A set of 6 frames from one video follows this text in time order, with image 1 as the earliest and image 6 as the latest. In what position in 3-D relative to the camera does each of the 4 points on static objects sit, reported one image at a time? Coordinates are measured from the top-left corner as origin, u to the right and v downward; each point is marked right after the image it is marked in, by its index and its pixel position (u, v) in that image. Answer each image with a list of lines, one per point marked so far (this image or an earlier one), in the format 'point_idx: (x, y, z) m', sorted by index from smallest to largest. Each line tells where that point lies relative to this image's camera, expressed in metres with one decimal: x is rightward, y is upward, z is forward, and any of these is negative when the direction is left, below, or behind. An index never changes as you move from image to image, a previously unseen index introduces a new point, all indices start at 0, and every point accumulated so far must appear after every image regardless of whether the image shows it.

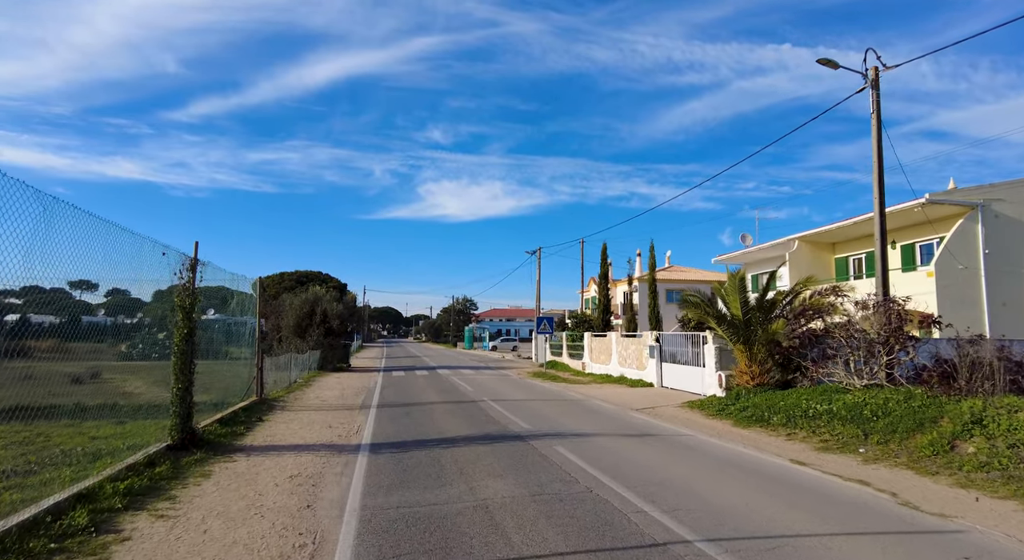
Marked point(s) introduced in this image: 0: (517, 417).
0: (+0.1, -3.0, +12.9) m
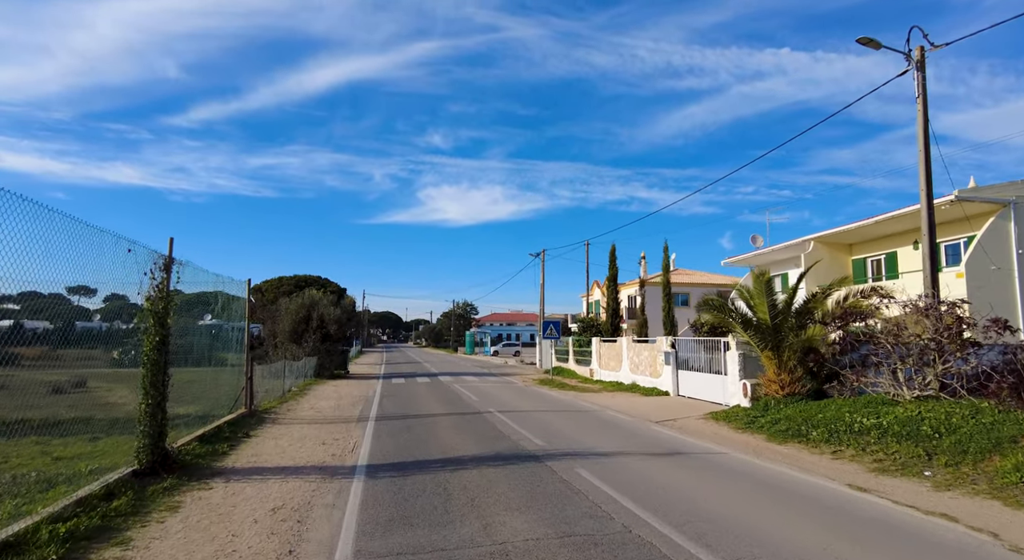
0: (+0.3, -3.0, +11.8) m
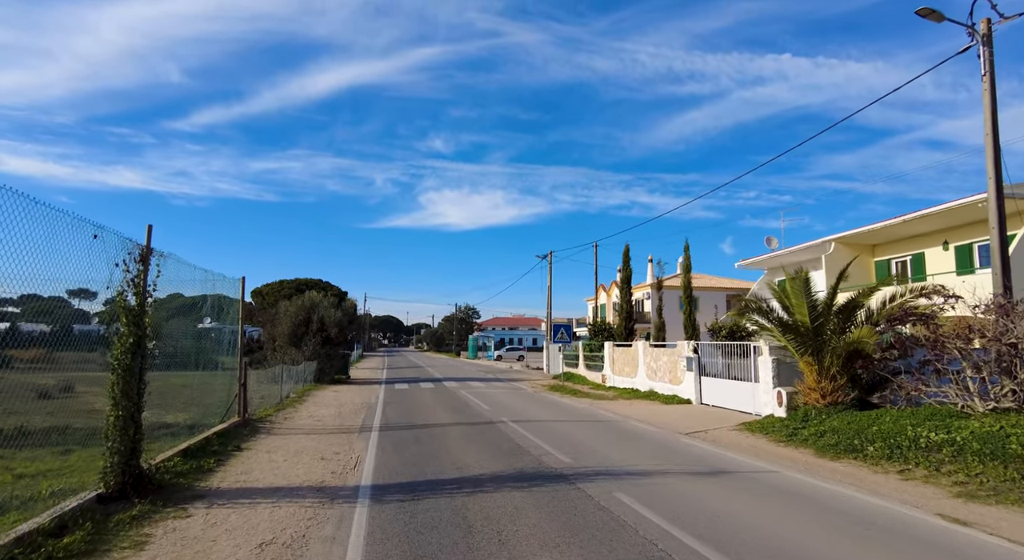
0: (+0.7, -2.9, +10.6) m
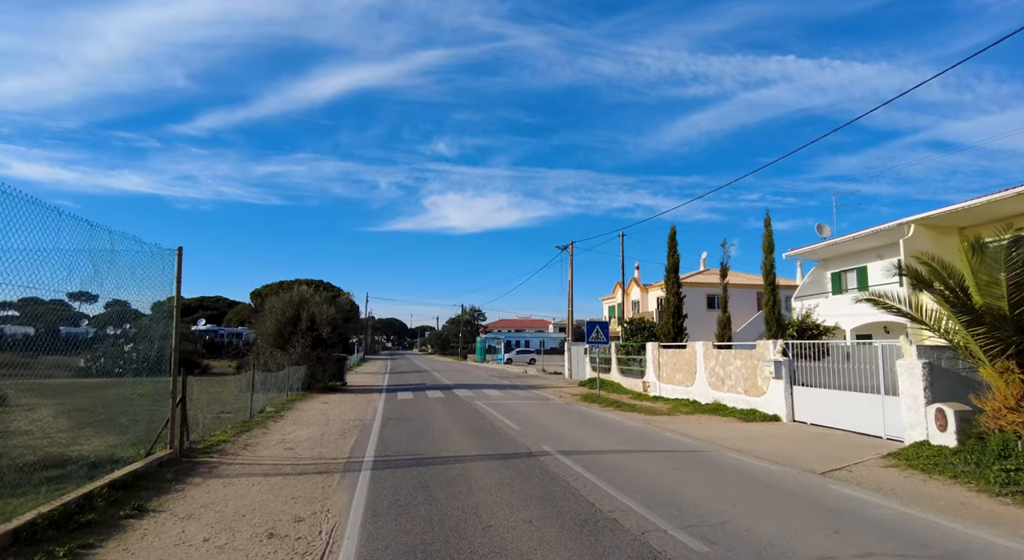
0: (+1.5, -2.5, +6.5) m
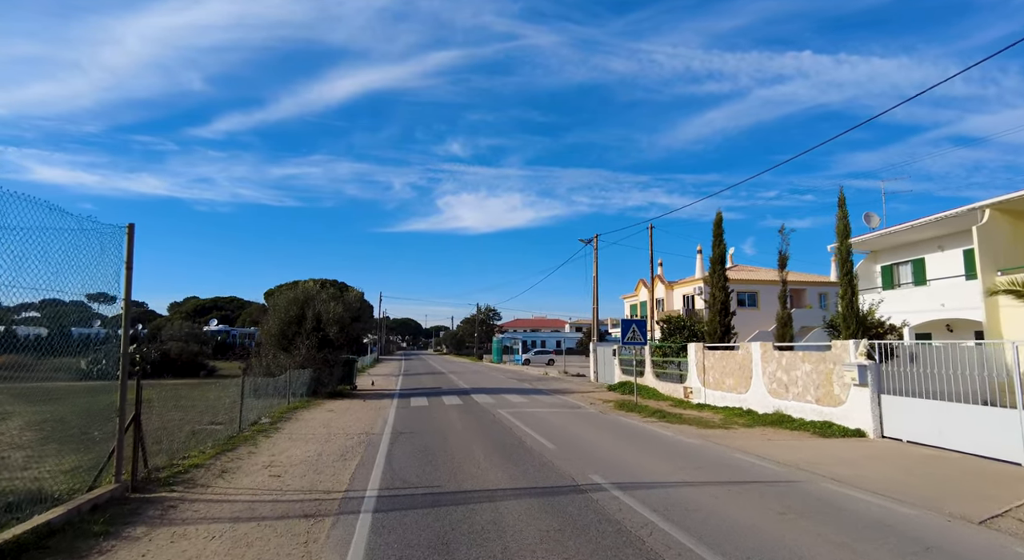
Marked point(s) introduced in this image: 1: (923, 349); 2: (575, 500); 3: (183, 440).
0: (+1.9, -2.3, +4.3) m
1: (+7.5, -1.1, +9.8) m
2: (+0.7, -2.6, +7.3) m
3: (-5.9, -2.8, +10.9) m
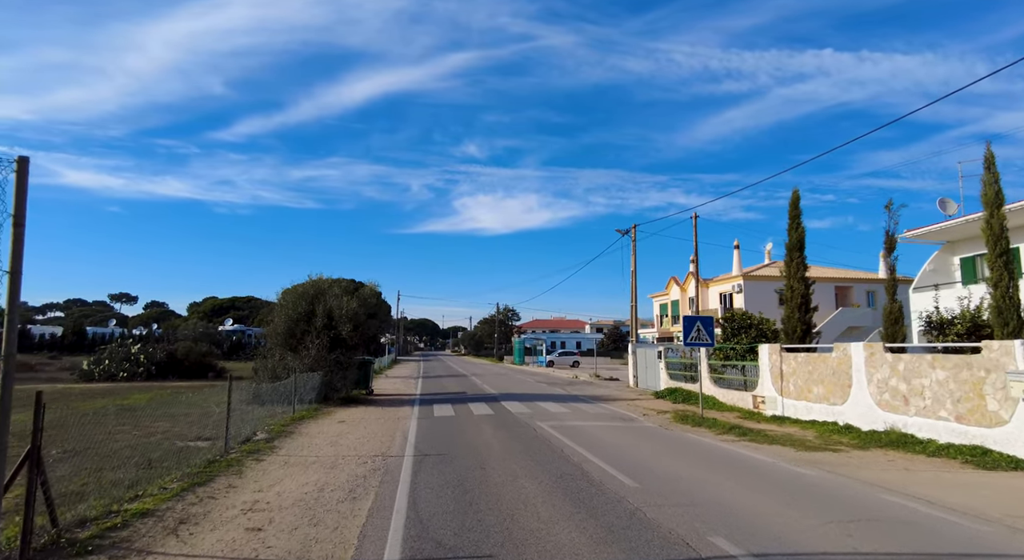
0: (+2.6, -2.0, +1.5) m
1: (+8.4, -0.8, +6.9) m
2: (+1.5, -2.4, +4.5) m
3: (-5.1, -2.5, +8.4) m
